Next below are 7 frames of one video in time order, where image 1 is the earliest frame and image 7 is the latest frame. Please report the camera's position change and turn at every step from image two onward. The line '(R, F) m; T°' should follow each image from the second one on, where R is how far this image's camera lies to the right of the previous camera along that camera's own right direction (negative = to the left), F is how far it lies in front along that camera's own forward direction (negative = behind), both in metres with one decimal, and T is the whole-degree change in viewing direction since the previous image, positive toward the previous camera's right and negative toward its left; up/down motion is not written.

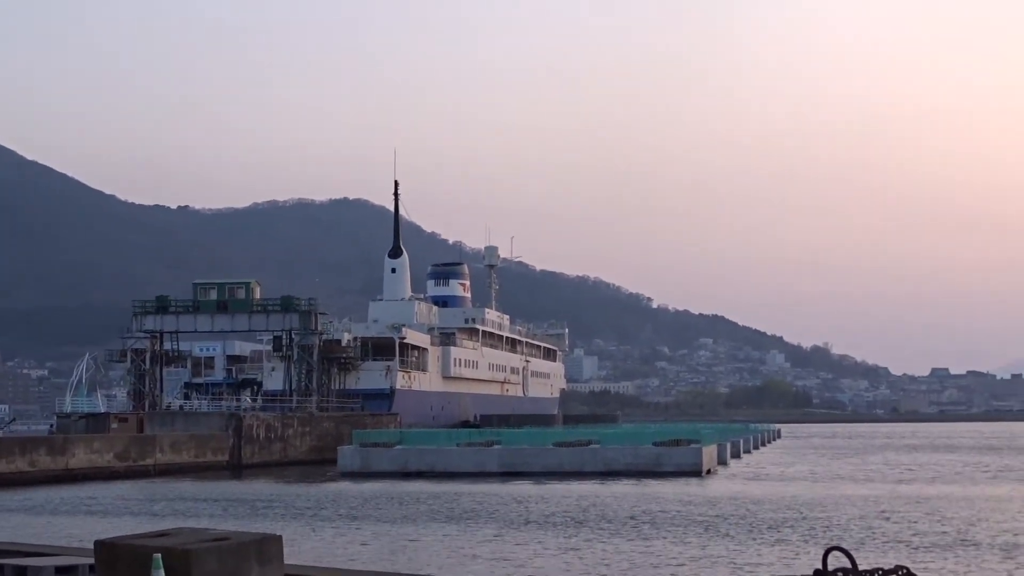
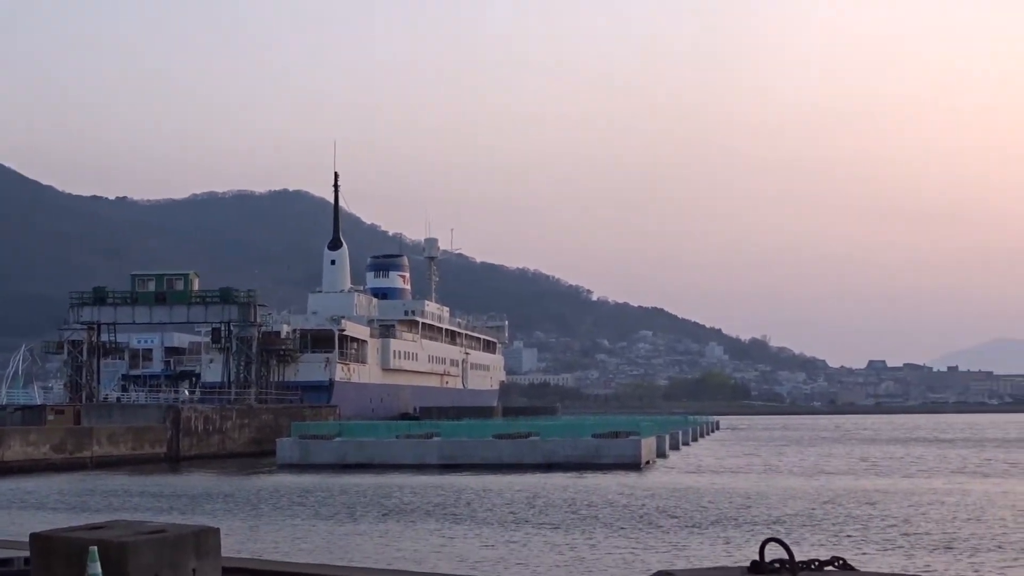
(0.0, 0.0) m; +2°
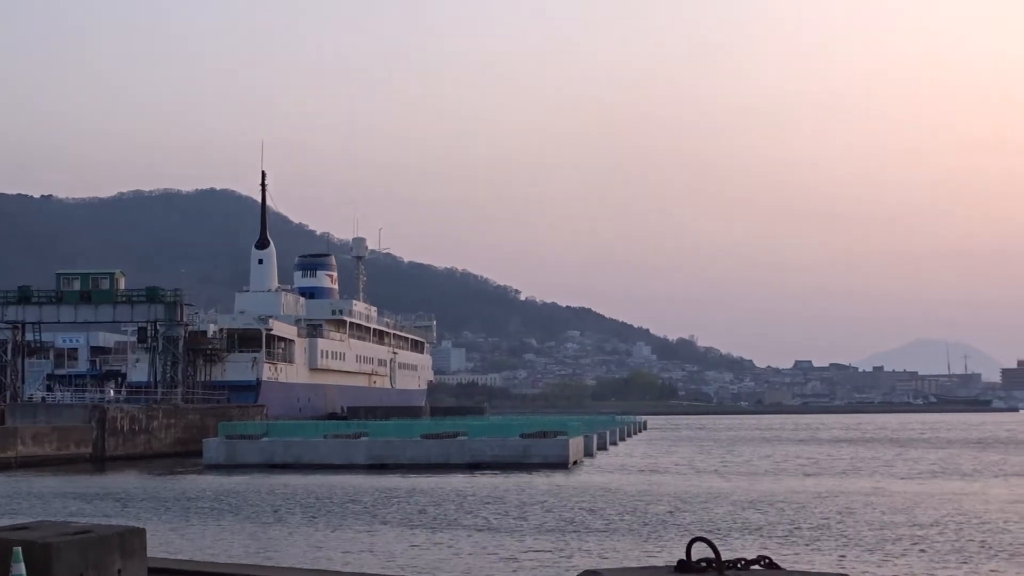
(0.0, 0.0) m; +2°
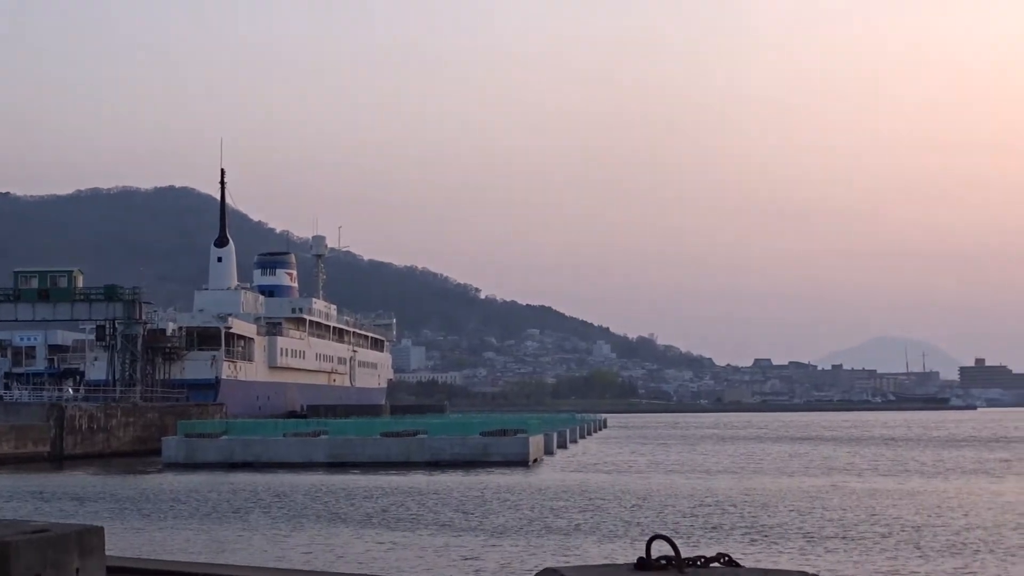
(0.0, 0.0) m; +1°
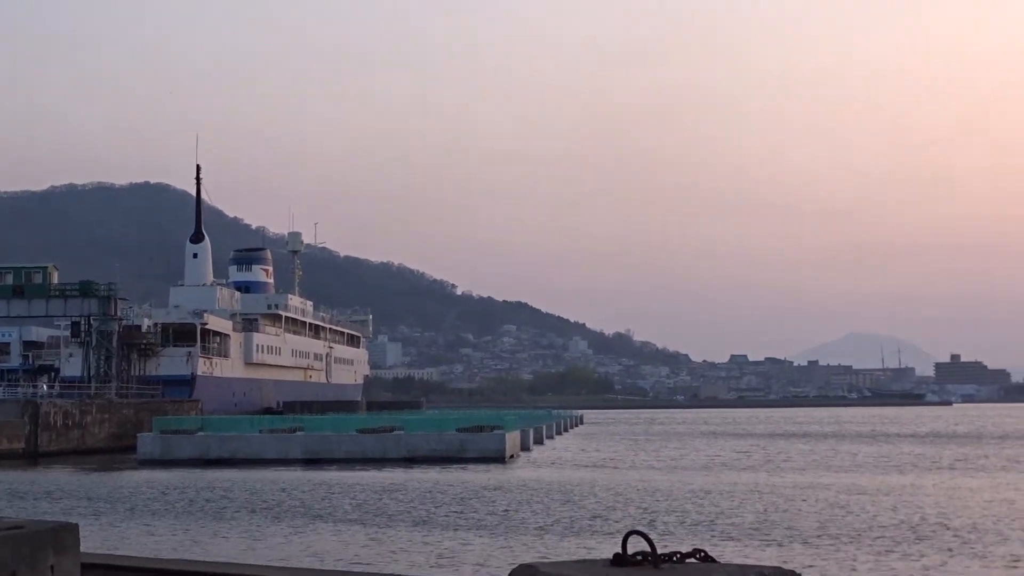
(+0.2, +0.8) m; -7°
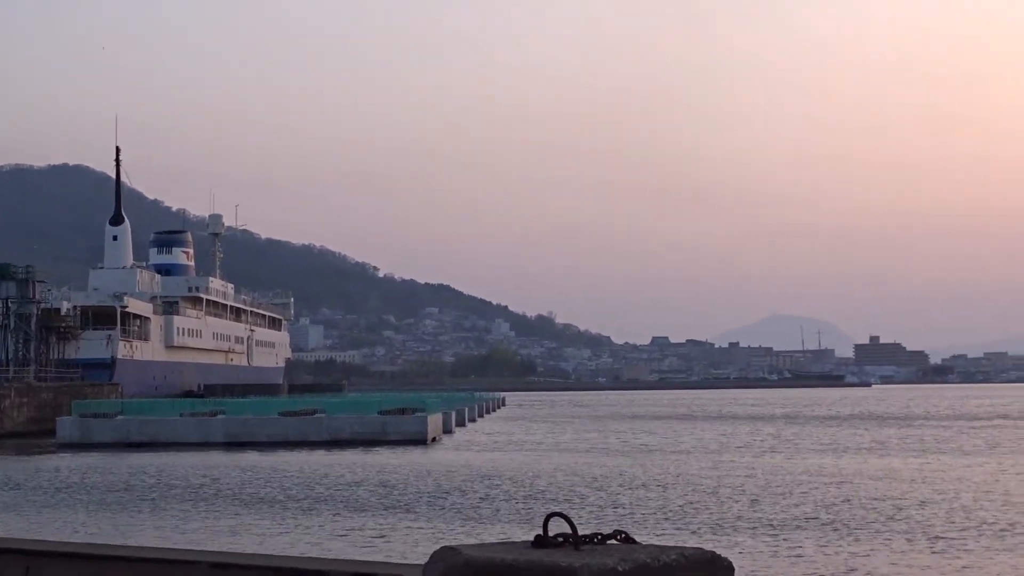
(0.0, 0.0) m; +2°
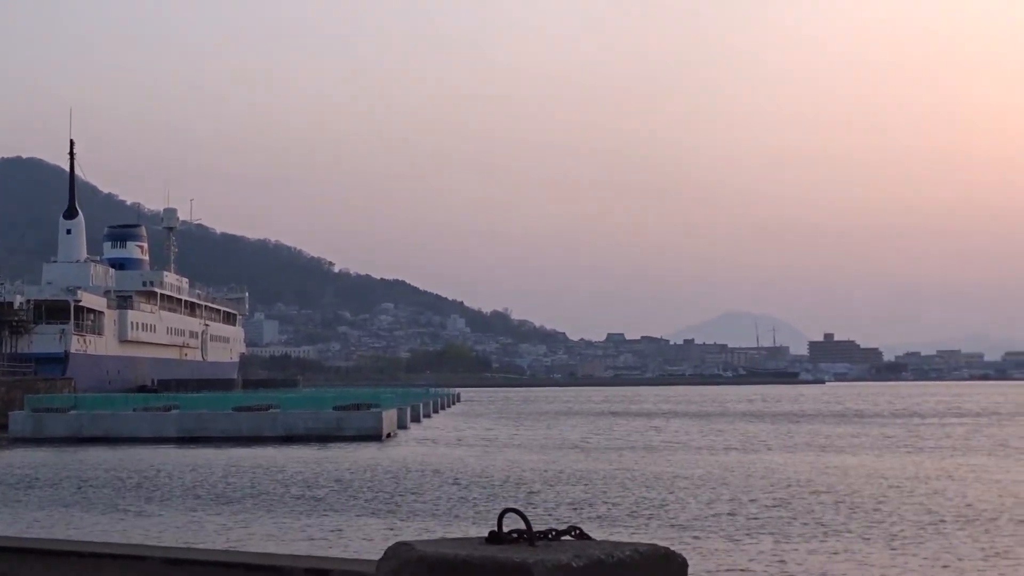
(0.0, 0.0) m; +1°
